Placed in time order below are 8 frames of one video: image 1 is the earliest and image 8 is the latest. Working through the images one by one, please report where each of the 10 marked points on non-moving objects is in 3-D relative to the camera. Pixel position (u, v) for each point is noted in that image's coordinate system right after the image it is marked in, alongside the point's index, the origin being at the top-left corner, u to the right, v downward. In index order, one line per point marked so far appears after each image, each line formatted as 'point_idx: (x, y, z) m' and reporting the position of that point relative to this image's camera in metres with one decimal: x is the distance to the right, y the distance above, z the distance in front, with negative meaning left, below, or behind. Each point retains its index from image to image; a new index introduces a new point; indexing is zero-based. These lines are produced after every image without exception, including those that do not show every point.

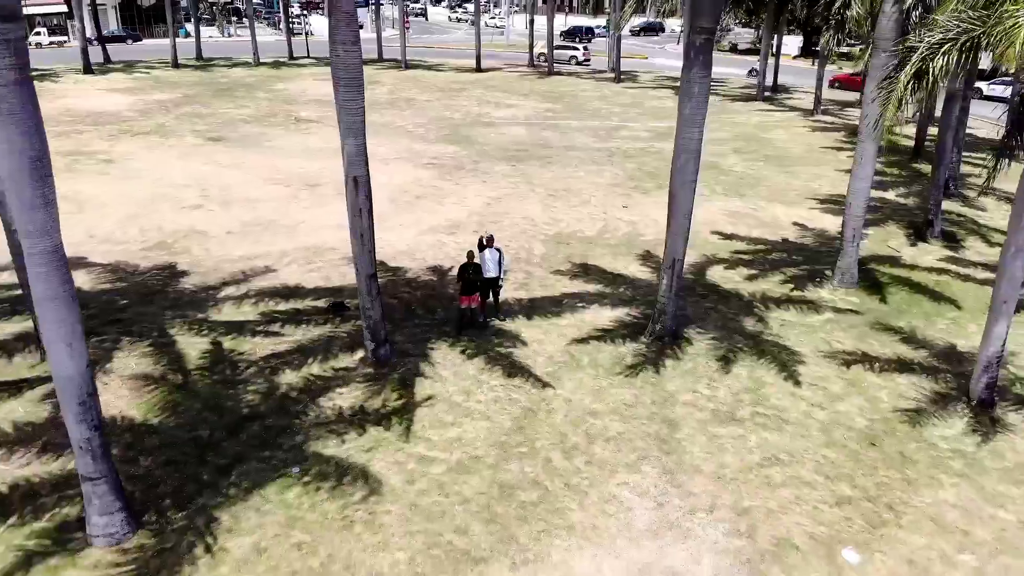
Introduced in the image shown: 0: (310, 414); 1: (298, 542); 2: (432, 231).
0: (-2.4, -1.5, +9.1) m
1: (-2.0, -2.4, +7.2) m
2: (-1.6, +1.2, +15.5) m
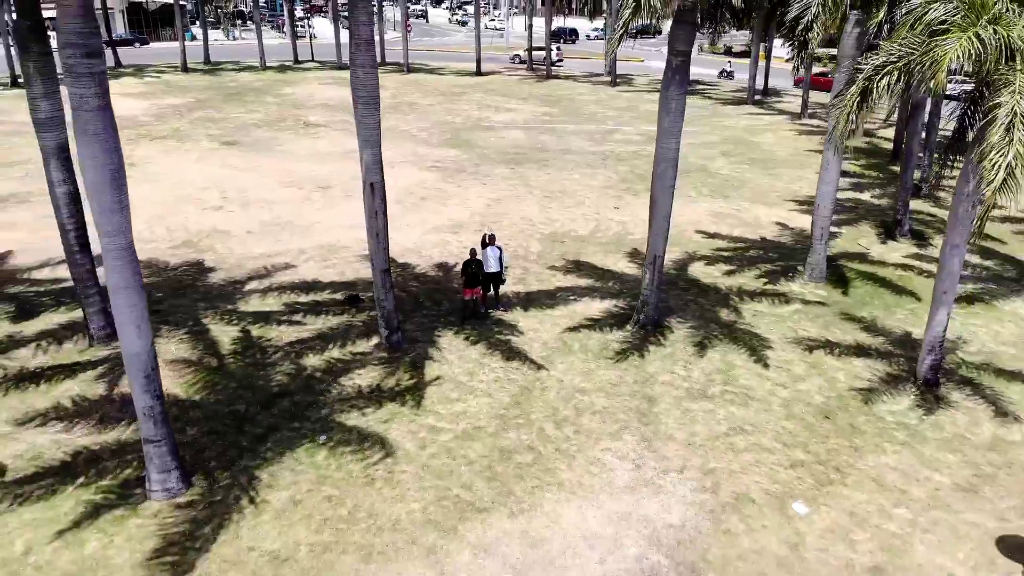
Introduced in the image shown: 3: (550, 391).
0: (-2.4, -1.4, +10.3) m
1: (-2.0, -2.3, +8.4) m
2: (-1.7, +1.3, +16.7) m
3: (+0.5, -1.4, +10.5) m
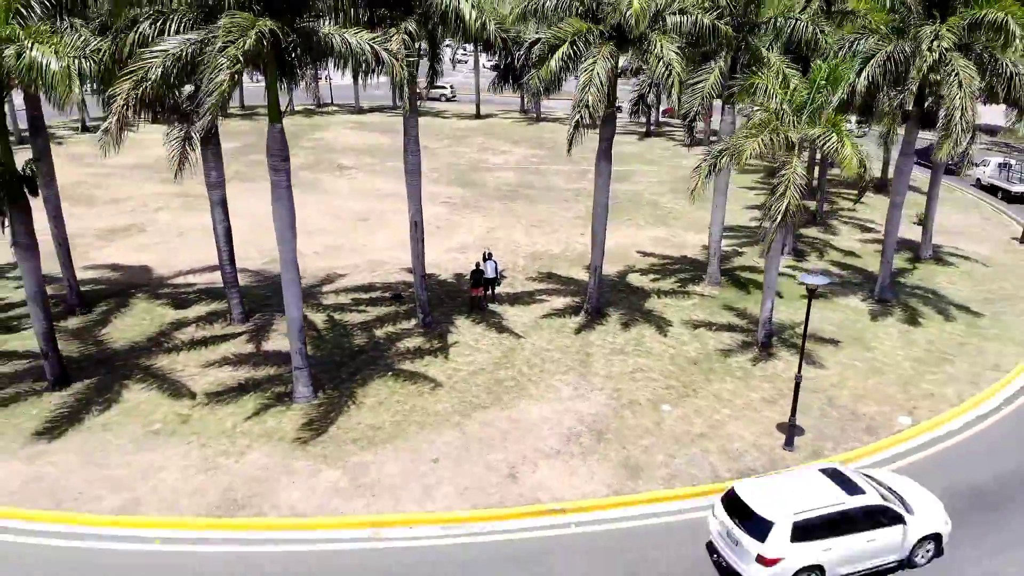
0: (-2.6, -1.4, +16.6) m
1: (-2.2, -2.2, +14.7) m
2: (-1.9, +1.2, +23.1) m
3: (+0.3, -1.4, +16.7) m
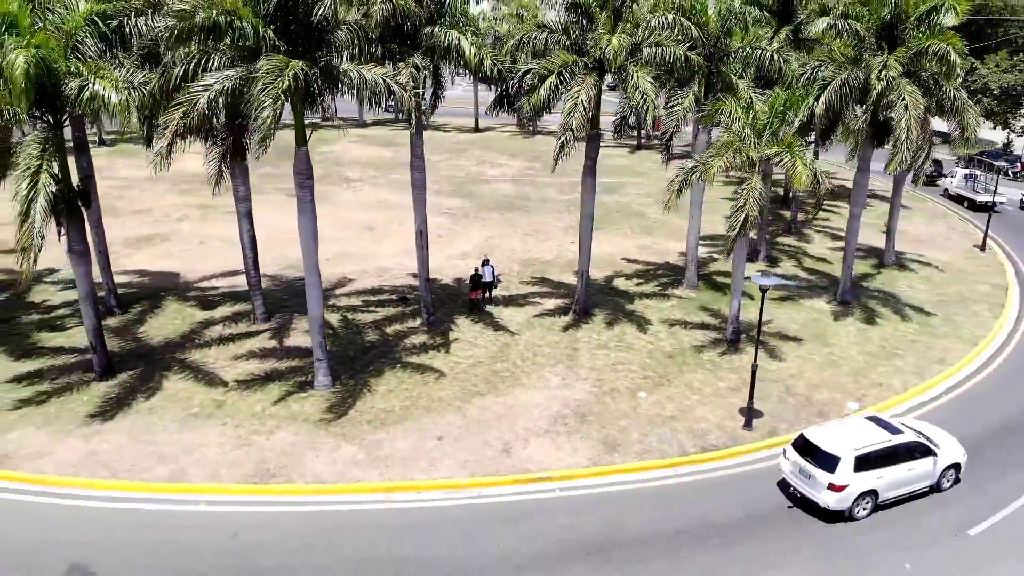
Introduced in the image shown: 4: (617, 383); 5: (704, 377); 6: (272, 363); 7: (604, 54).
0: (-2.8, -1.4, +18.5) m
1: (-2.4, -2.2, +16.6) m
2: (-2.0, +1.1, +25.1) m
3: (+0.2, -1.4, +18.7) m
4: (+2.4, -2.2, +17.1) m
5: (+4.5, -2.1, +17.6) m
6: (-5.8, -1.8, +17.8) m
7: (+2.2, +5.7, +18.1) m
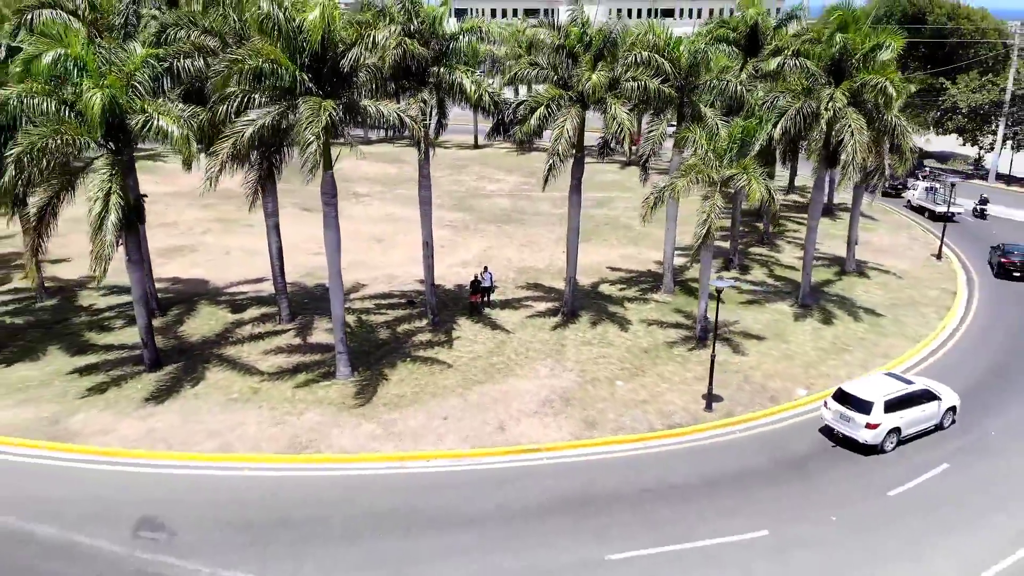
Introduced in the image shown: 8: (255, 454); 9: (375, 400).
0: (-2.9, -1.5, +21.2) m
1: (-2.5, -2.3, +19.3) m
2: (-2.2, +0.8, +27.8) m
3: (+0.1, -1.5, +21.4) m
4: (+2.3, -2.3, +19.7) m
5: (+4.4, -2.2, +20.2) m
6: (-5.9, -1.9, +20.4) m
7: (+2.1, +5.6, +20.8) m
8: (-5.7, -3.7, +16.4) m
9: (-3.4, -2.8, +18.3) m
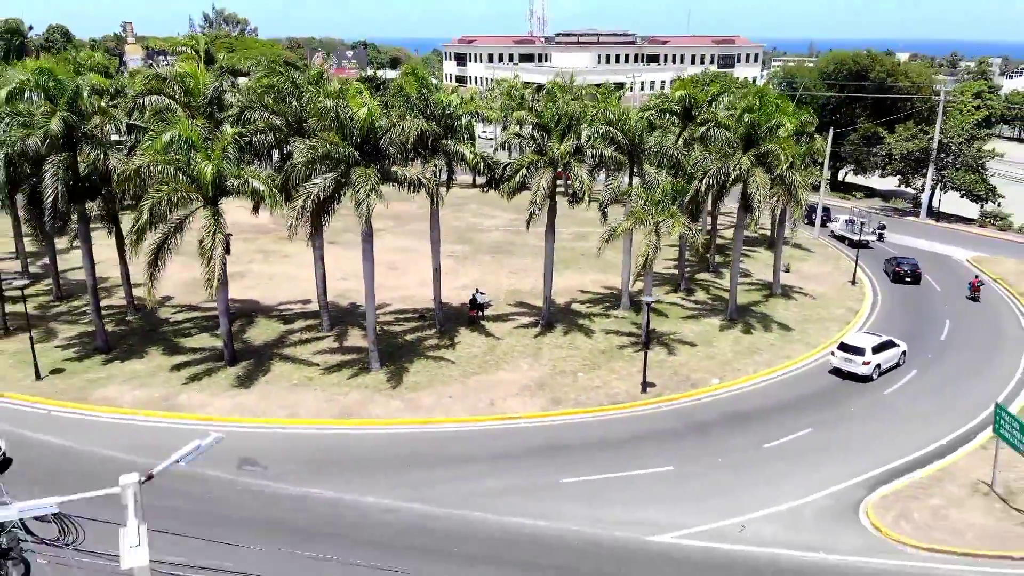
0: (-3.3, -2.1, +27.8) m
1: (-2.9, -2.8, +25.9) m
2: (-2.6, 0.0, +34.5) m
3: (-0.4, -2.2, +28.0) m
4: (+1.9, -2.8, +26.4) m
5: (+4.0, -2.8, +26.9) m
6: (-6.3, -2.5, +27.0) m
7: (+1.7, +5.0, +27.8) m
8: (-6.1, -4.1, +22.9) m
9: (-3.8, -3.3, +24.9) m
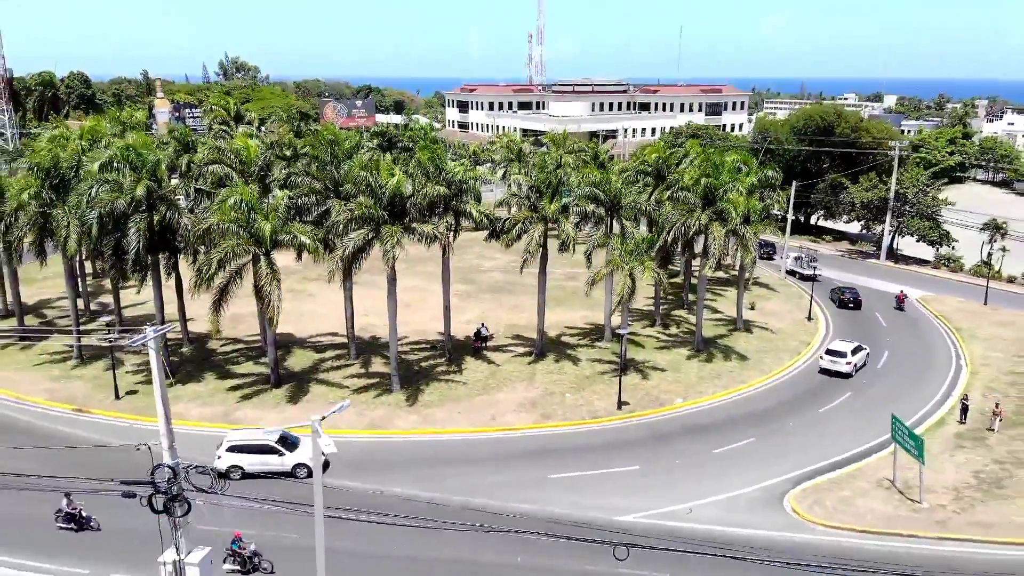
0: (-3.4, -3.7, +33.2) m
1: (-3.0, -4.3, +31.2) m
2: (-2.7, -1.9, +39.9) m
3: (-0.4, -3.7, +33.4) m
4: (+1.8, -4.3, +31.7) m
5: (+3.9, -4.3, +32.2) m
6: (-6.4, -4.0, +32.4) m
7: (+1.6, +3.4, +33.5) m
8: (-6.1, -5.4, +28.2) m
9: (-3.9, -4.7, +30.2) m
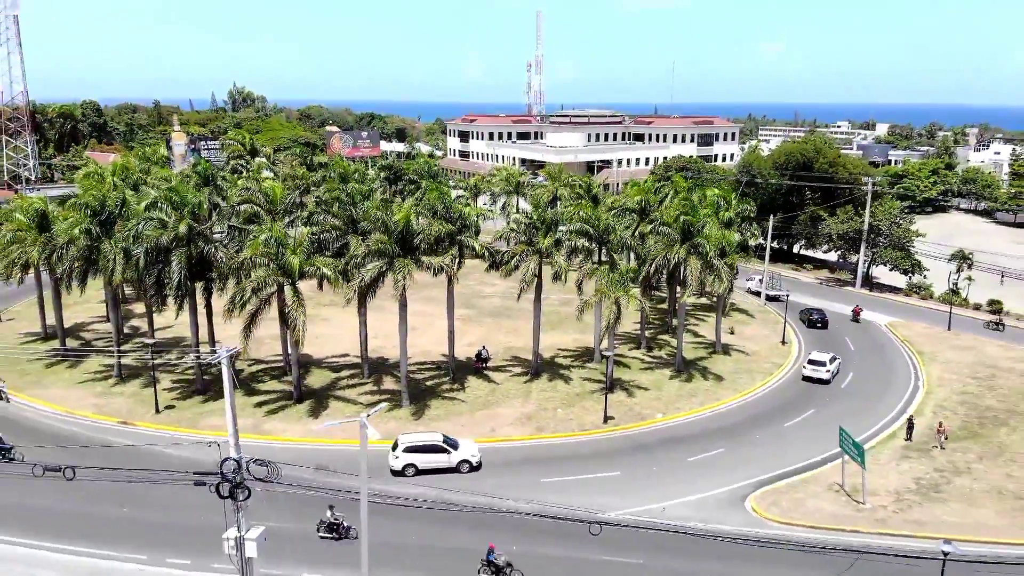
0: (-3.5, -5.0, +36.9) m
1: (-3.1, -5.6, +35.0) m
2: (-2.8, -3.4, +43.7) m
3: (-0.6, -5.1, +37.1) m
4: (+1.7, -5.6, +35.5) m
5: (+3.8, -5.6, +35.9) m
6: (-6.5, -5.3, +36.1) m
7: (+1.5, +2.1, +37.5) m
8: (-6.3, -6.5, +31.9) m
9: (-4.0, -5.9, +33.9) m
